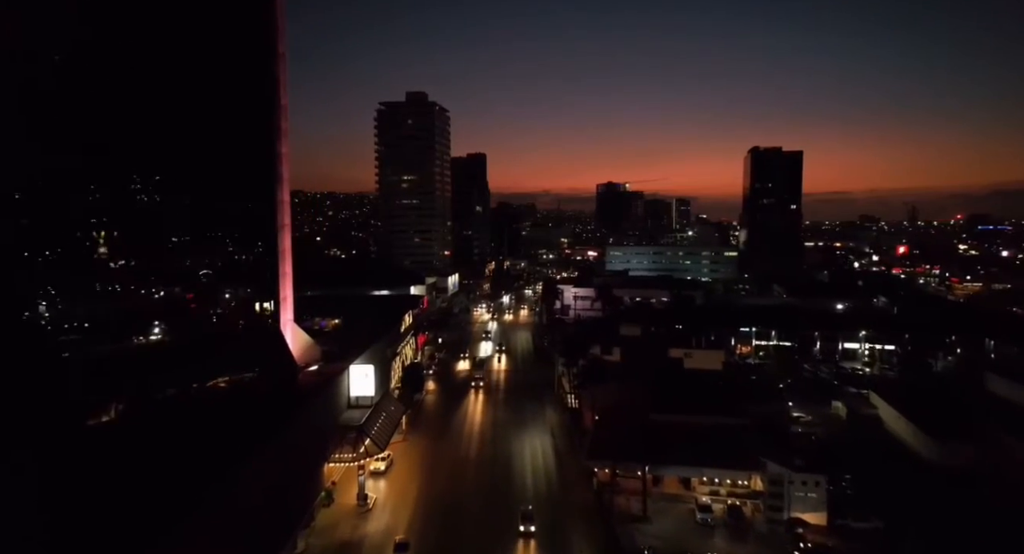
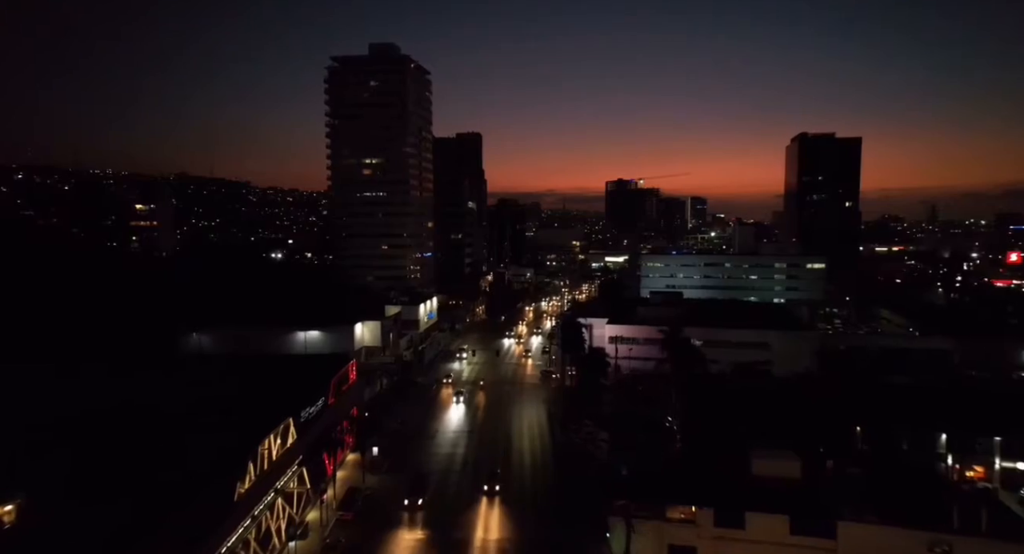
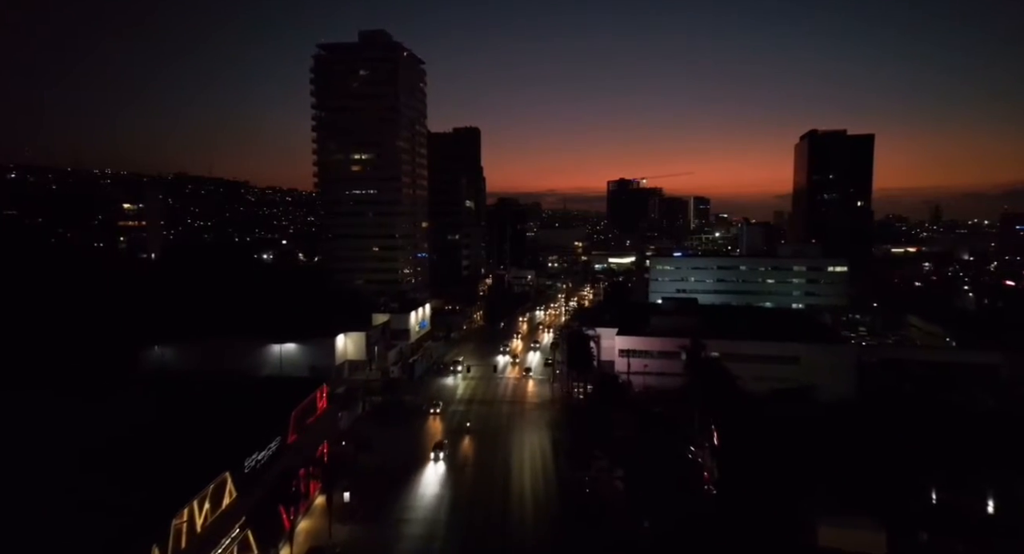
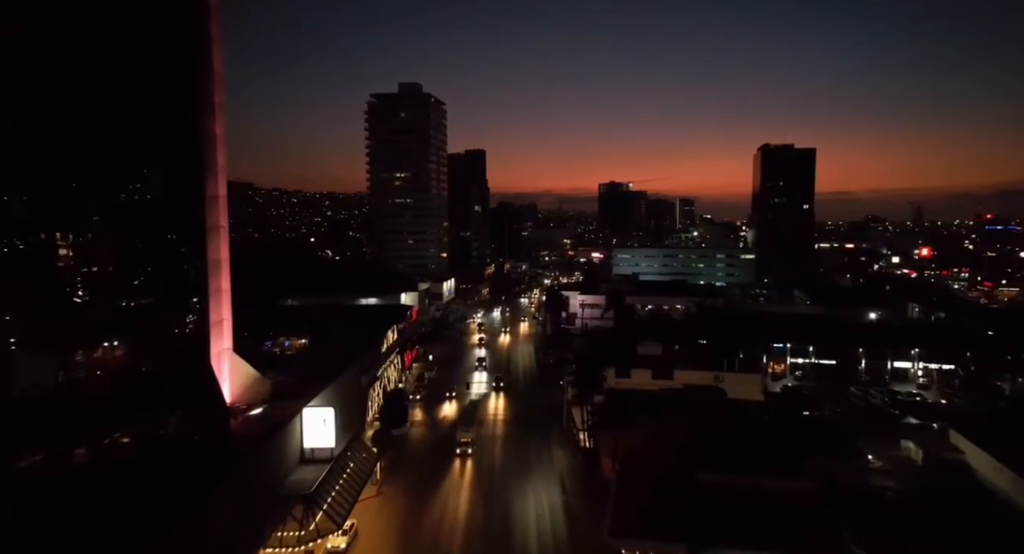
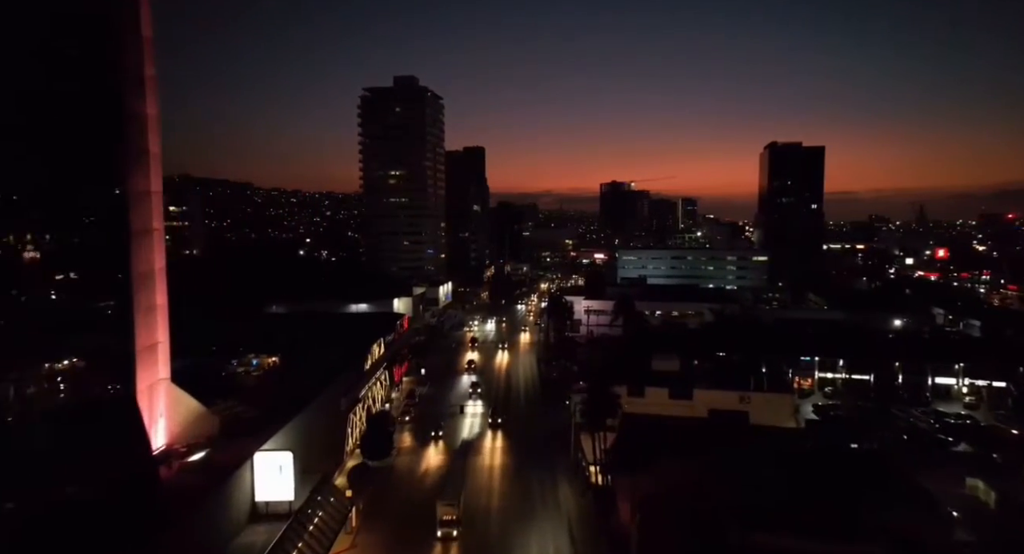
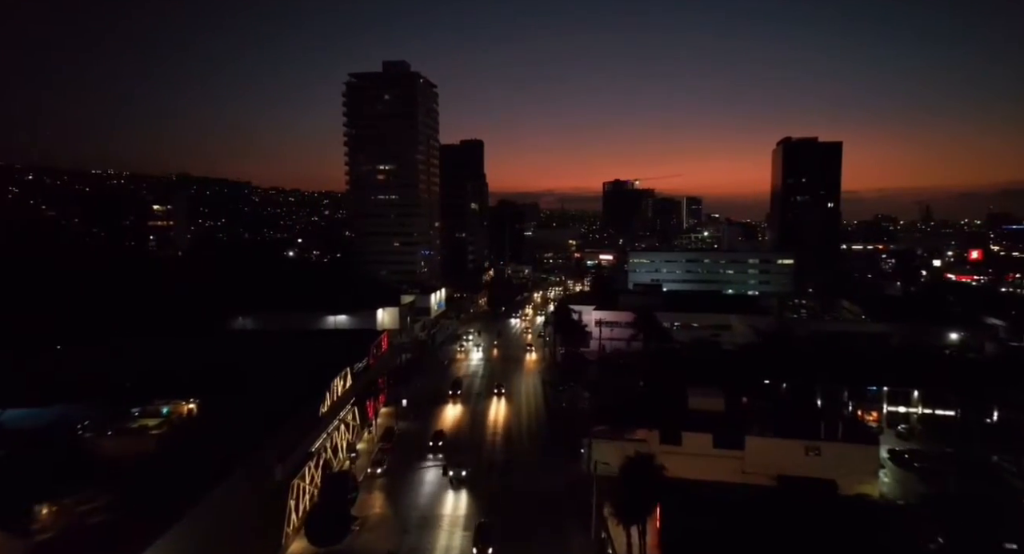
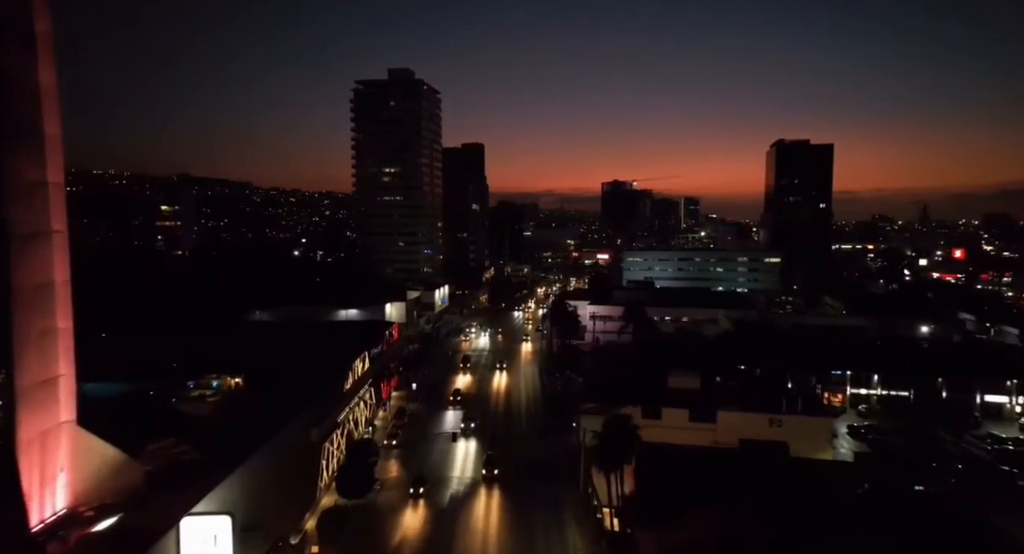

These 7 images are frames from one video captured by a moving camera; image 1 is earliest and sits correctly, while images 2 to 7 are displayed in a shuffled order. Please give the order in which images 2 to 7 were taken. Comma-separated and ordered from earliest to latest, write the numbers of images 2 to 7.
4, 5, 7, 6, 2, 3
